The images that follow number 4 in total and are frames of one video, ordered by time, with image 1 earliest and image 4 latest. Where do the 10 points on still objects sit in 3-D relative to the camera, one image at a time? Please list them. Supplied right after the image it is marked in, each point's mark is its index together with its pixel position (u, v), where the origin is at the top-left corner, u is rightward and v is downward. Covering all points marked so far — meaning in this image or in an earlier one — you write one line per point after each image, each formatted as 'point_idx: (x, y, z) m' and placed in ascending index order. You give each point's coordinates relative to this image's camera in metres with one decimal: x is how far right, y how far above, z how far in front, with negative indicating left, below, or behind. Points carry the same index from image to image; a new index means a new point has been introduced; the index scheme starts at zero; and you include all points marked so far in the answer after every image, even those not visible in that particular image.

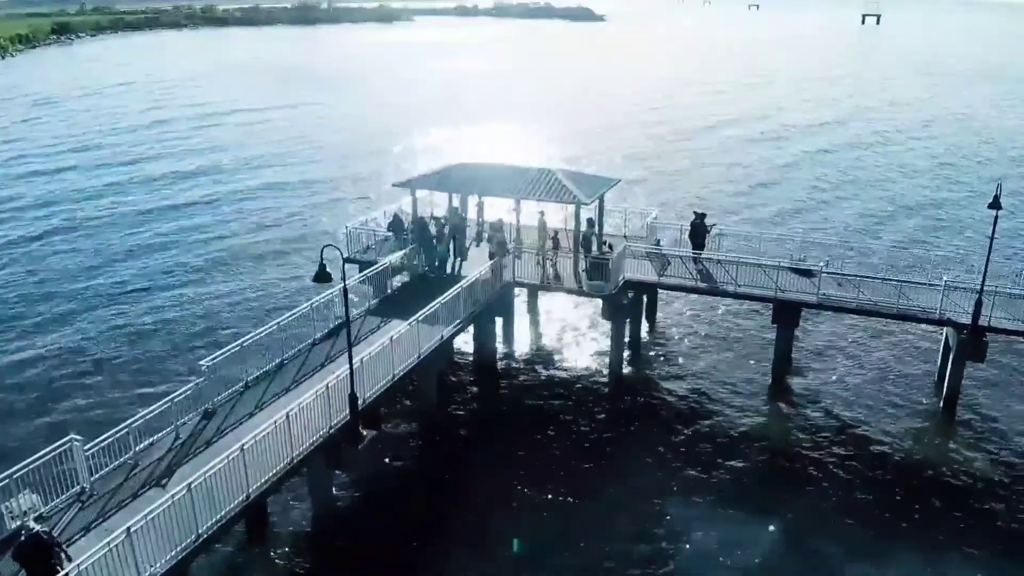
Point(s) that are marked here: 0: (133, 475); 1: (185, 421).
0: (-7.5, -3.7, +17.0) m
1: (-7.2, -2.9, +18.8) m
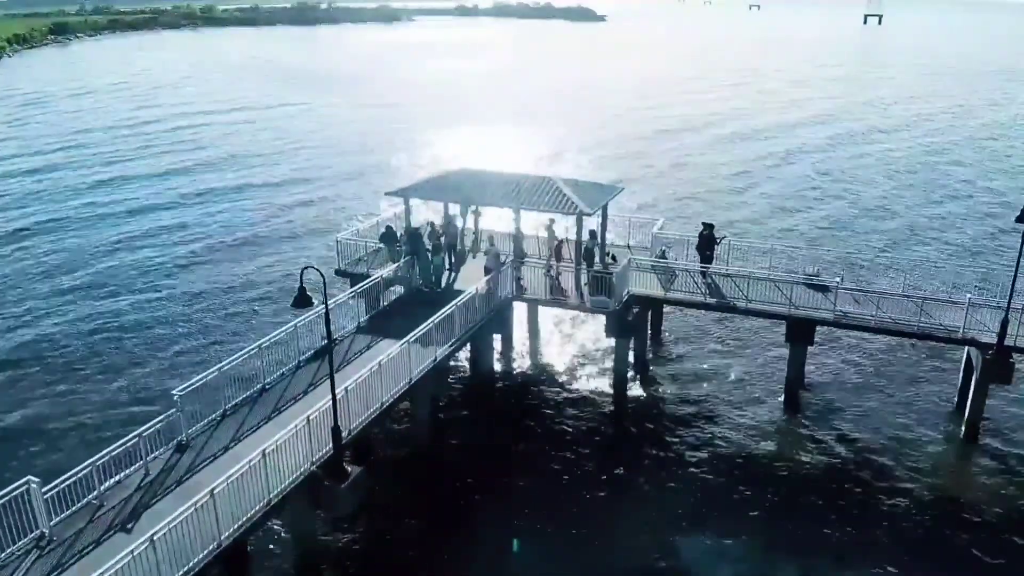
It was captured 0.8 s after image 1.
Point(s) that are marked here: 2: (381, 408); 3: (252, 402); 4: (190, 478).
0: (-7.6, -4.2, +15.6) m
1: (-7.2, -3.4, +17.4) m
2: (-3.0, -2.7, +19.4) m
3: (-5.9, -2.6, +19.5) m
4: (-6.3, -3.7, +16.7) m
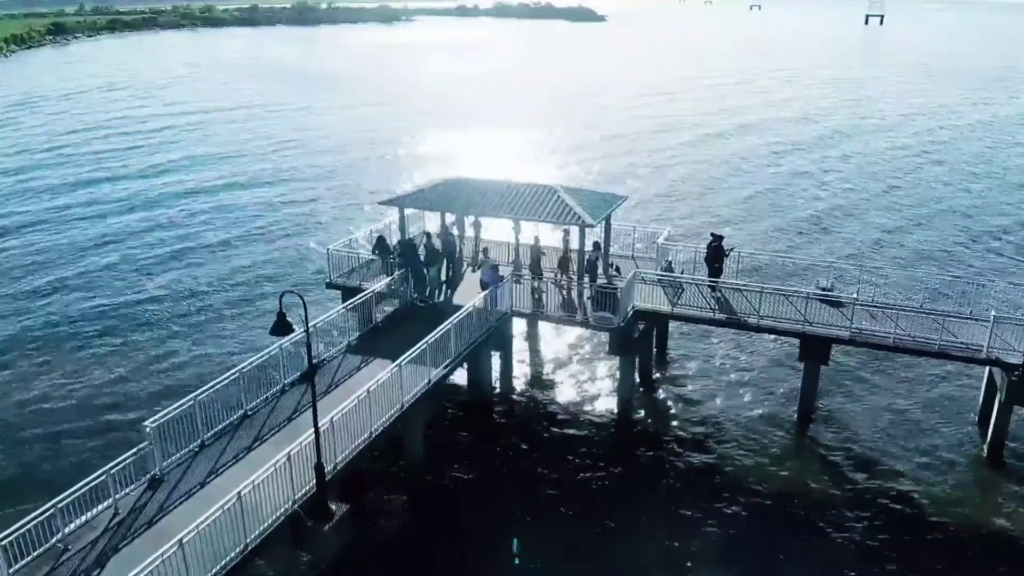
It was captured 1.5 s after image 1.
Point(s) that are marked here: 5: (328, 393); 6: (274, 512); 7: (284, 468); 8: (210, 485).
0: (-7.6, -4.6, +14.4) m
1: (-7.3, -3.8, +16.1) m
2: (-3.0, -3.2, +18.1) m
3: (-6.0, -3.0, +18.2) m
4: (-6.3, -4.1, +15.5) m
5: (-4.3, -2.4, +19.9) m
6: (-4.3, -4.0, +15.5) m
7: (-4.2, -3.3, +15.7) m
8: (-5.8, -3.8, +16.3) m
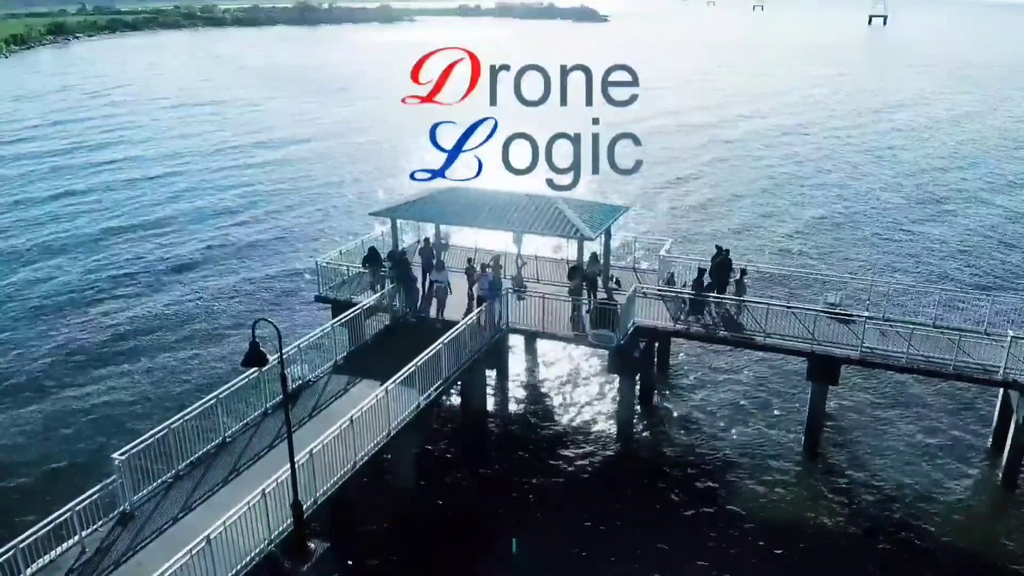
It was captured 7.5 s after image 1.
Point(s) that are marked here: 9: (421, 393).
0: (-7.8, -5.1, +13.4) m
1: (-7.4, -4.3, +15.2) m
2: (-3.2, -3.6, +17.1) m
3: (-6.1, -3.5, +17.2) m
4: (-6.5, -4.6, +14.5) m
5: (-4.4, -2.9, +18.9) m
6: (-4.4, -4.5, +14.5) m
7: (-4.3, -3.7, +14.7) m
8: (-5.9, -4.2, +15.4) m
9: (-2.1, -2.4, +19.6) m
